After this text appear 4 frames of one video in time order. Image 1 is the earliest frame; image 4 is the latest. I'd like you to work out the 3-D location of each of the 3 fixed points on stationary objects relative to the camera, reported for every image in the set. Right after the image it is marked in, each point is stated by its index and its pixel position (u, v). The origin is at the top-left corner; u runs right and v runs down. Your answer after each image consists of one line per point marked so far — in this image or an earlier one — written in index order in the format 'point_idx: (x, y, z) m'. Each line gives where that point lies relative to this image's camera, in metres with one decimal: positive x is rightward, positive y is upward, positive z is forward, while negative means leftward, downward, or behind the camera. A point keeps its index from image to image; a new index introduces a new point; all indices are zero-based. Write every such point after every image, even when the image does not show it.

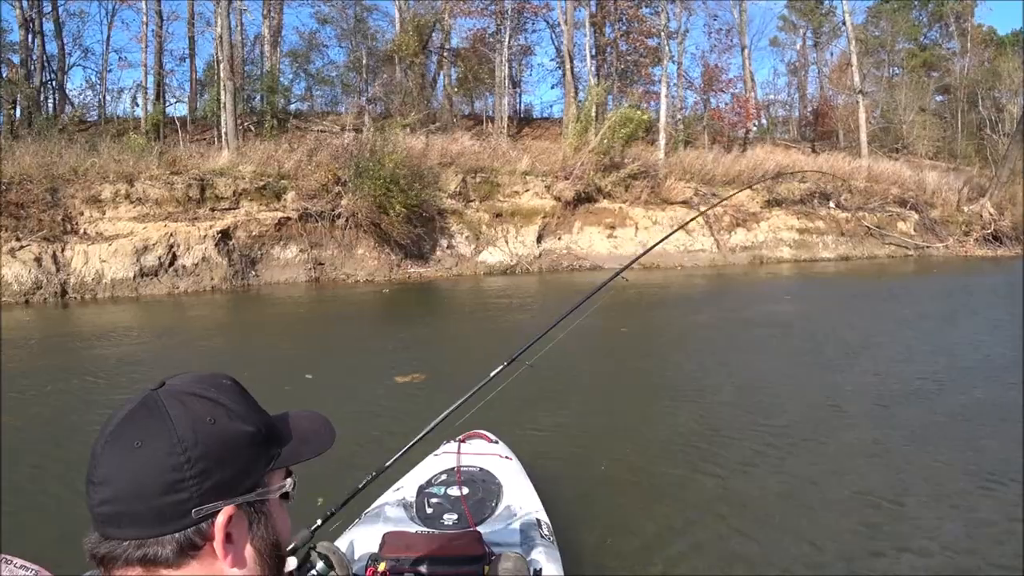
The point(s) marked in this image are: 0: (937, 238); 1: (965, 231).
0: (+10.5, +1.2, +19.0) m
1: (+11.4, +1.4, +19.3) m
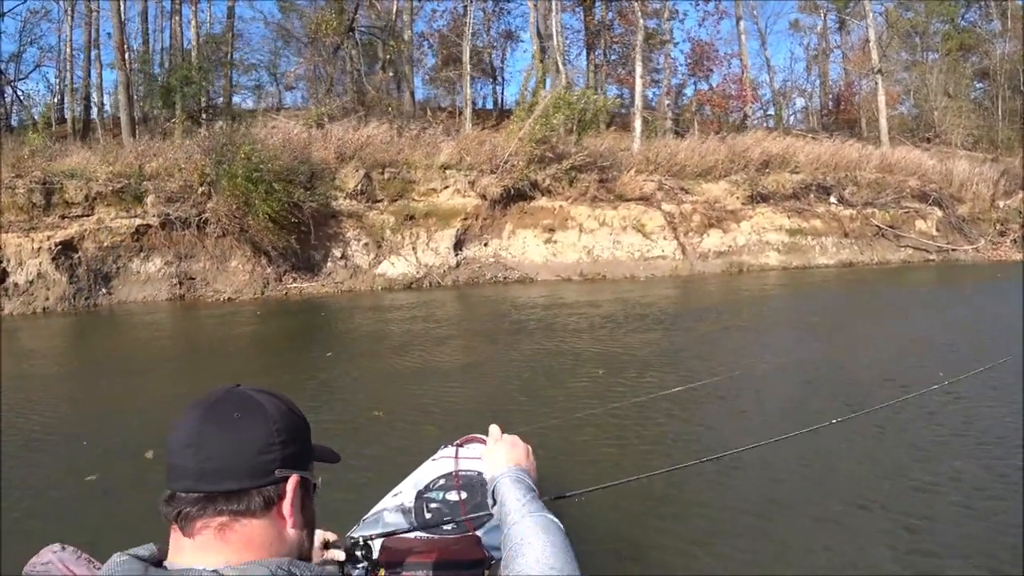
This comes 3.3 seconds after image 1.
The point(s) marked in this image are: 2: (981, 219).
0: (+10.6, +1.1, +17.5) m
1: (+11.5, +1.4, +17.7) m
2: (+11.3, +1.6, +17.9) m
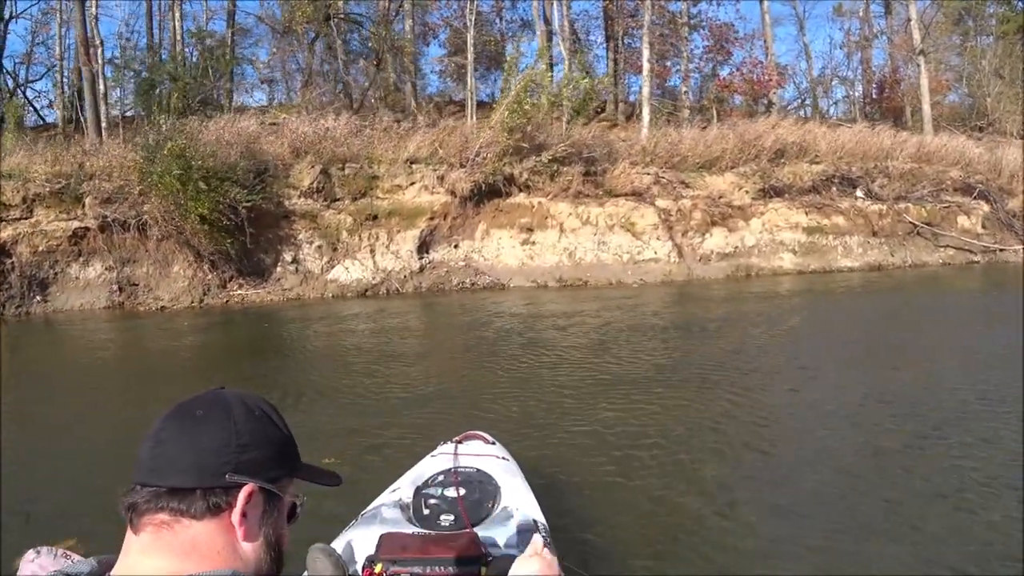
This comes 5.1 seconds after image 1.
0: (+11.2, +1.1, +16.3) m
1: (+12.1, +1.3, +16.5) m
2: (+11.9, +1.6, +16.7) m
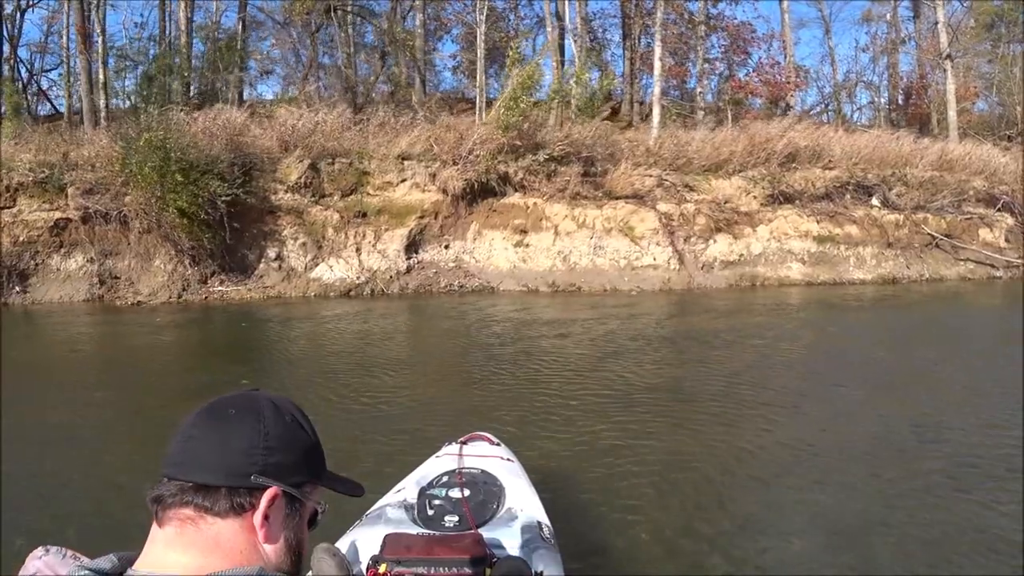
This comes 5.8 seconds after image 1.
0: (+11.5, +0.8, +15.8) m
1: (+12.5, +1.0, +16.0) m
2: (+12.2, +1.3, +16.2) m
